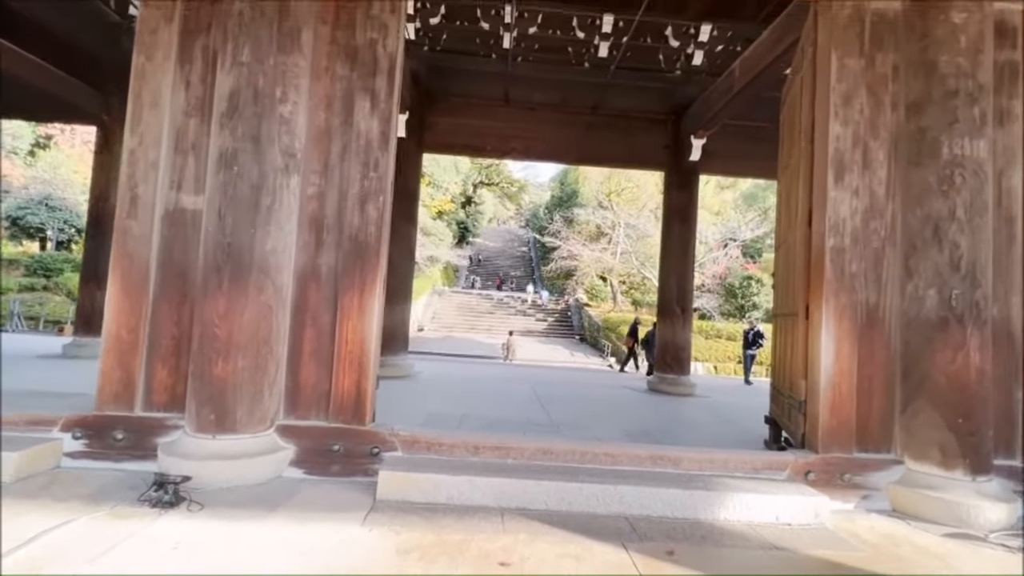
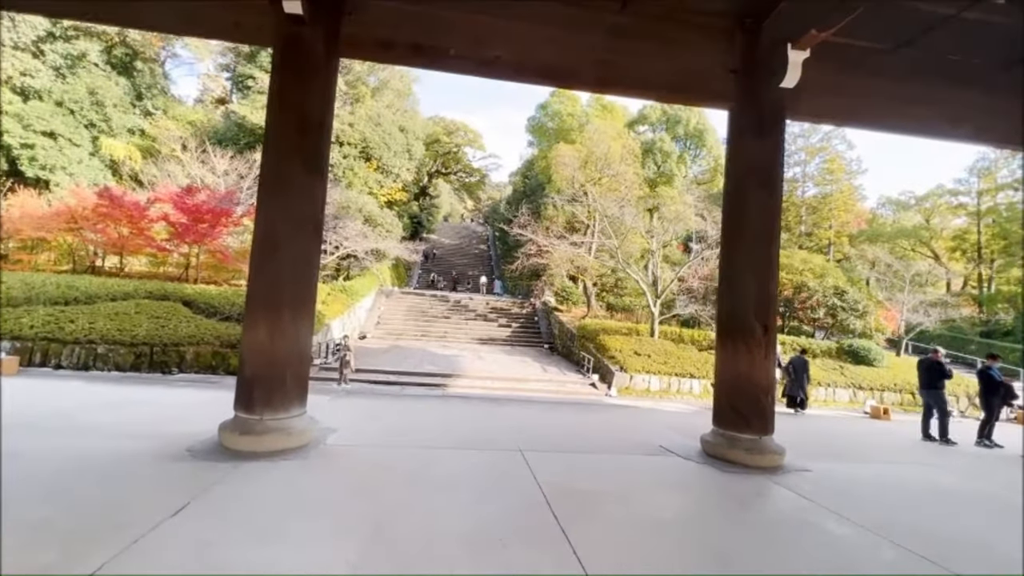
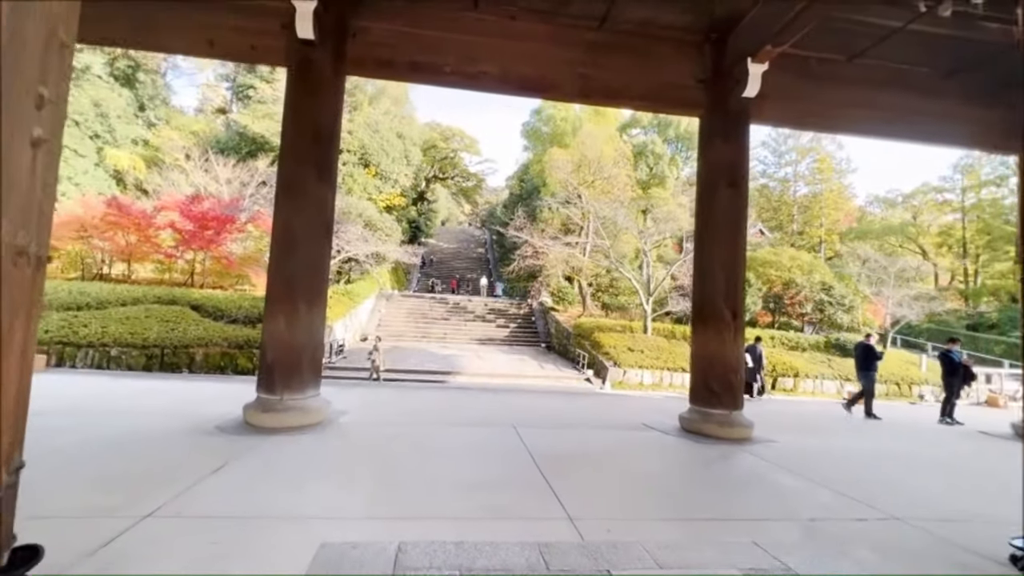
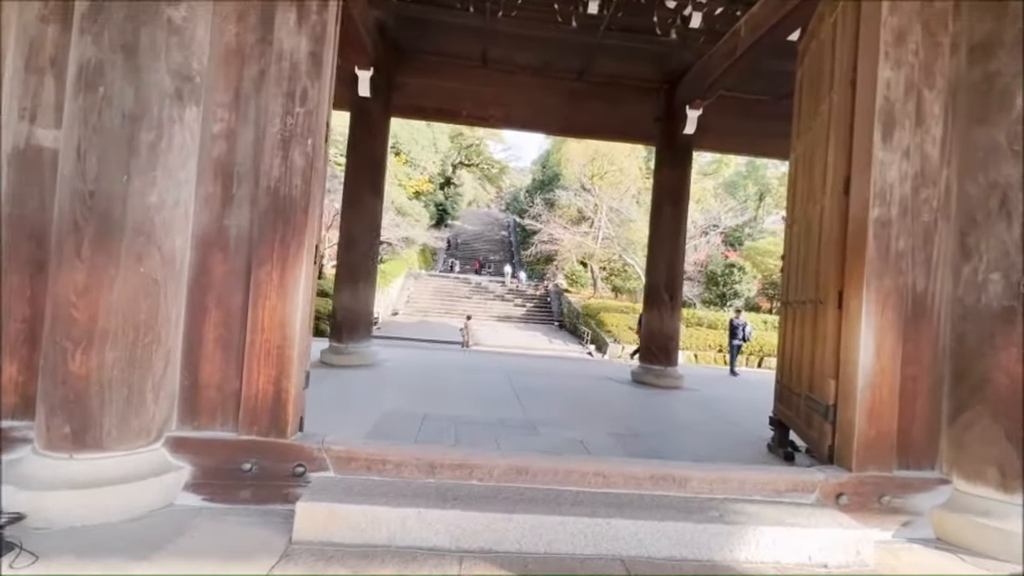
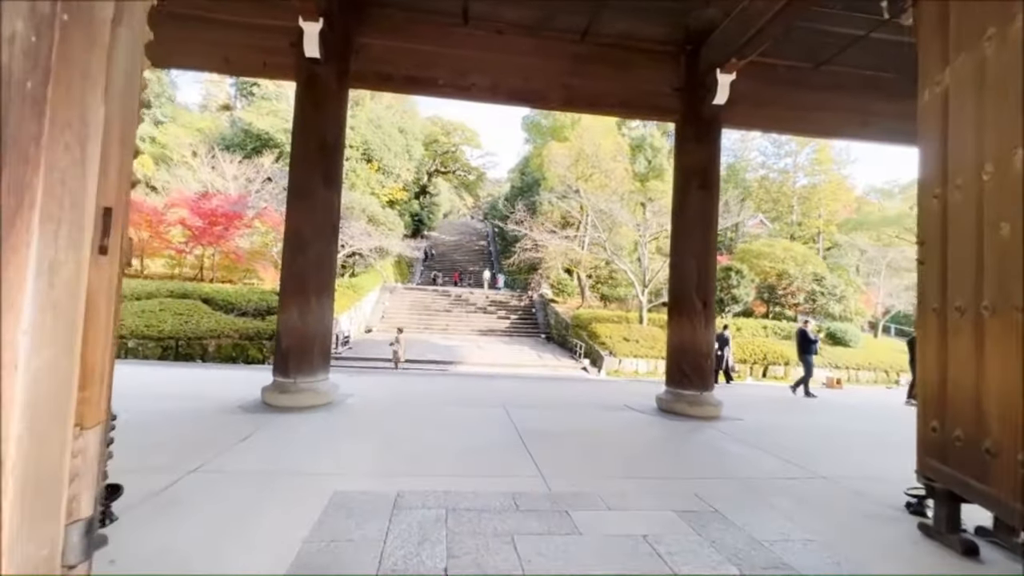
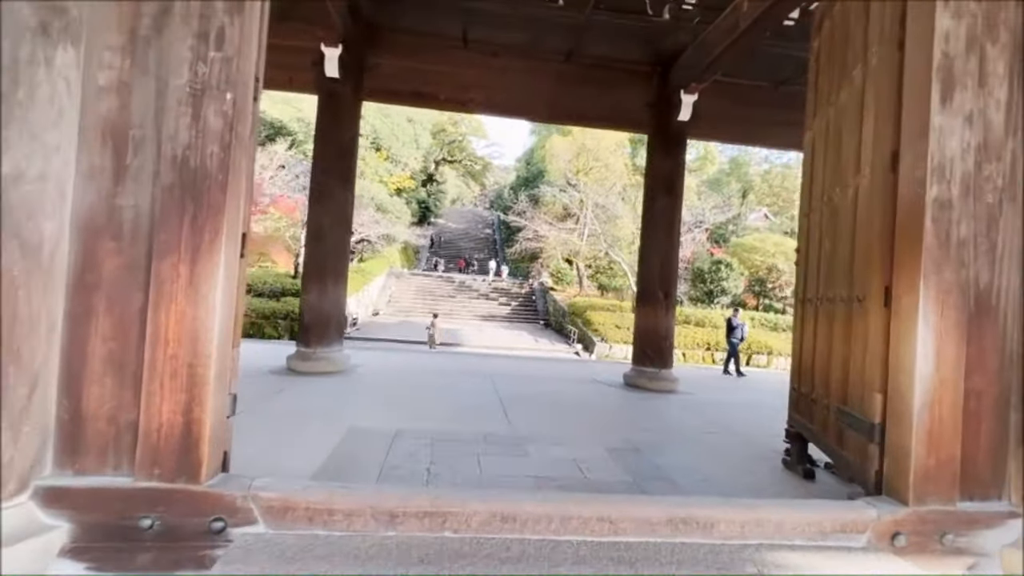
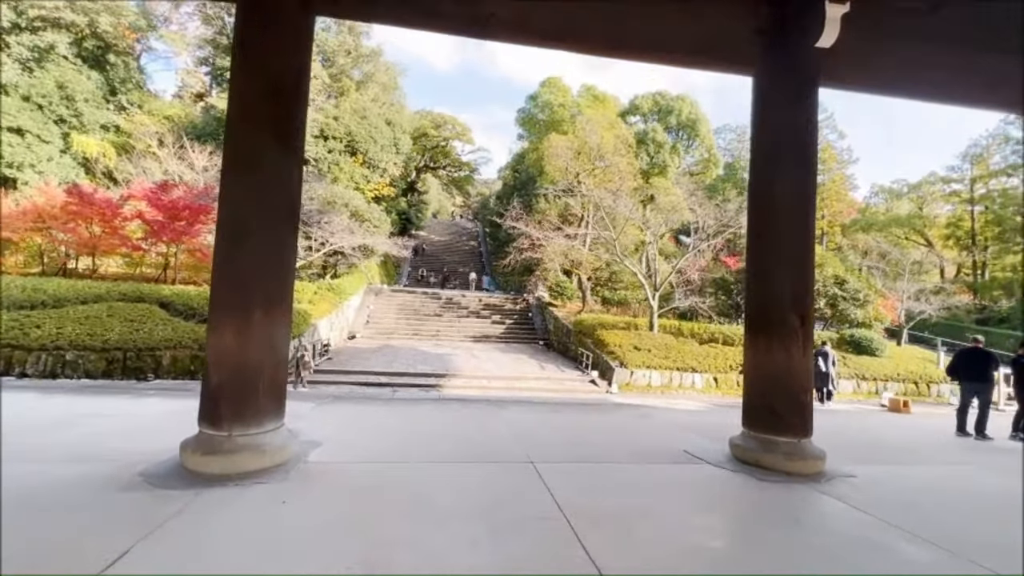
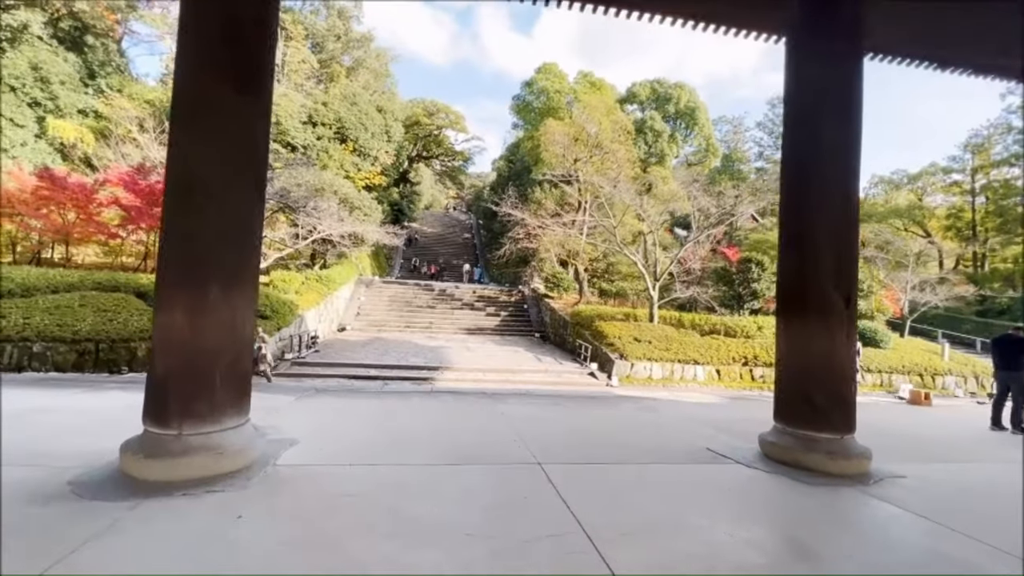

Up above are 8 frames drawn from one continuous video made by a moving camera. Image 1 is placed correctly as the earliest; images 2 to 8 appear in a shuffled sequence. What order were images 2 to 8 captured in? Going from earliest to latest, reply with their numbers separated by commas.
4, 6, 5, 3, 2, 7, 8
